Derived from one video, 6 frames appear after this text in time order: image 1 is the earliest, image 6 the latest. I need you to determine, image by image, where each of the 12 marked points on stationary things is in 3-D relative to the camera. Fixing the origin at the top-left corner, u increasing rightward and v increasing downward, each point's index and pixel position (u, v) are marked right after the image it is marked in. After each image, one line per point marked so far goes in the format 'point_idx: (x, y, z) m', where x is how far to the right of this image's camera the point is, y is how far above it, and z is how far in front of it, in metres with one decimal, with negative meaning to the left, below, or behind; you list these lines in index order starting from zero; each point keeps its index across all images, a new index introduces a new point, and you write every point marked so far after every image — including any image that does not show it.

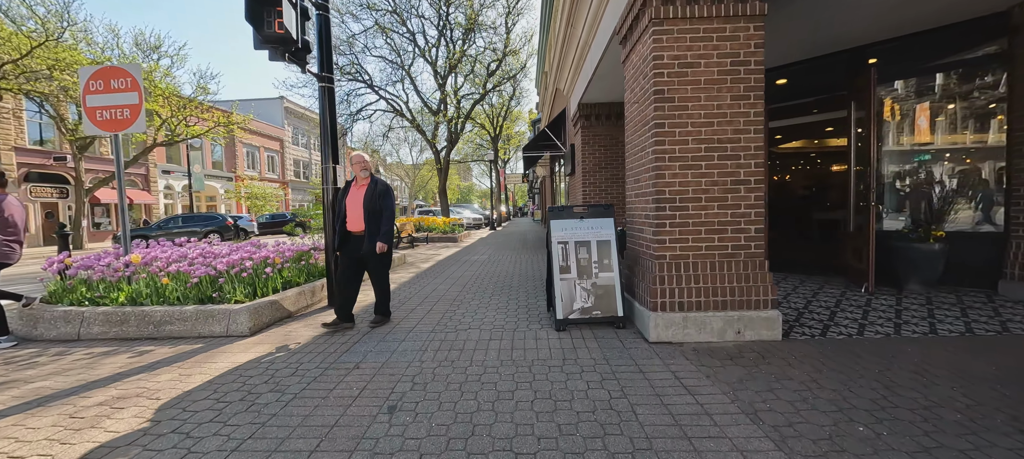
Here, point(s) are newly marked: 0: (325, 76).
0: (-2.7, +2.2, +5.7) m
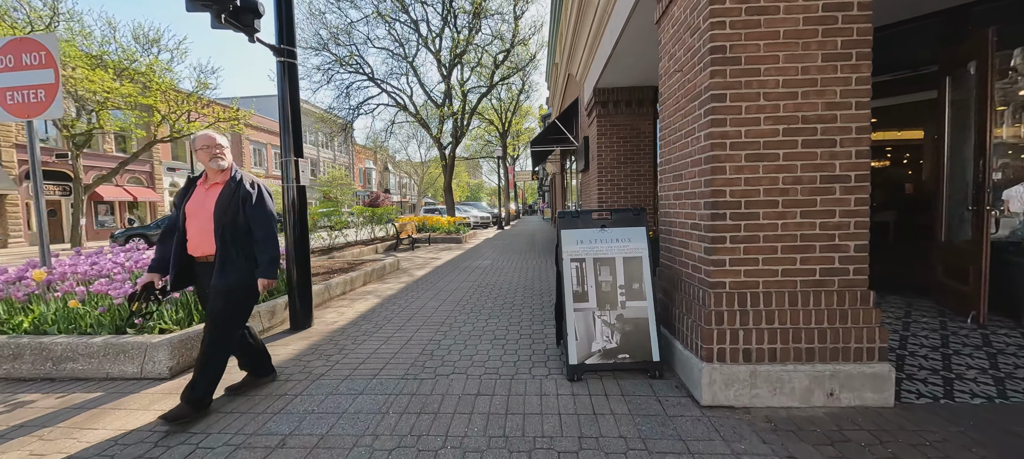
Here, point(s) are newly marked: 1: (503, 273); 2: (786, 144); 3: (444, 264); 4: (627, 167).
0: (-2.6, +2.1, +4.6) m
1: (-0.1, -0.9, +8.9) m
2: (+1.8, +0.6, +2.6) m
3: (-1.7, -0.8, +10.1) m
4: (+2.1, +1.1, +7.4) m
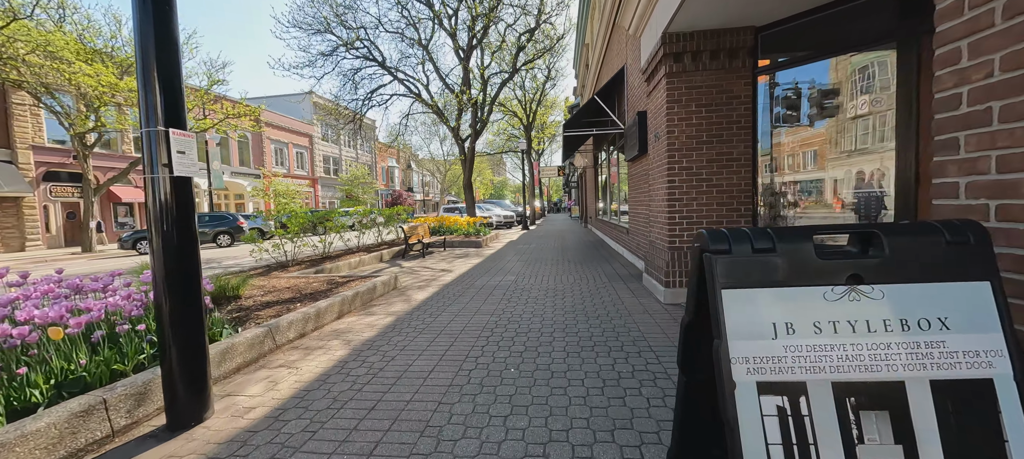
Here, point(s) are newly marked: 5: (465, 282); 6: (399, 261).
0: (-2.4, +1.9, +2.6) m
1: (+0.4, -1.0, +6.7) m
2: (+1.9, +0.4, +0.4) m
3: (-1.2, -1.0, +8.0) m
4: (+2.5, +1.0, +5.1) m
5: (-0.9, -1.0, +7.6) m
6: (-3.1, -0.9, +11.0) m
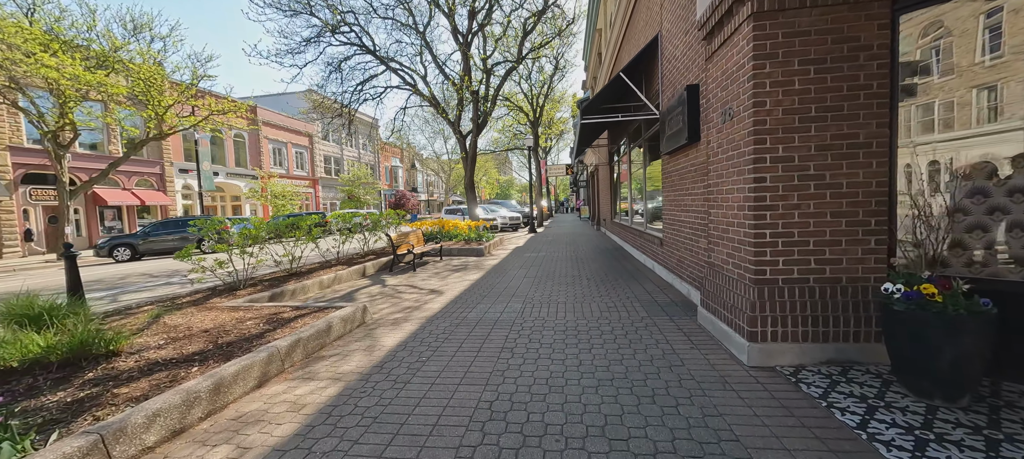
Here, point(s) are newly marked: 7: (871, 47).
0: (-2.4, +1.7, +0.9) m
1: (+0.4, -1.2, +5.0) m
2: (+1.9, +0.2, -1.4) m
3: (-1.1, -1.2, +6.3) m
4: (+2.5, +0.8, +3.3) m
5: (-0.8, -1.2, +5.9) m
6: (-3.0, -1.1, +9.3) m
7: (+2.9, +1.5, +3.2) m
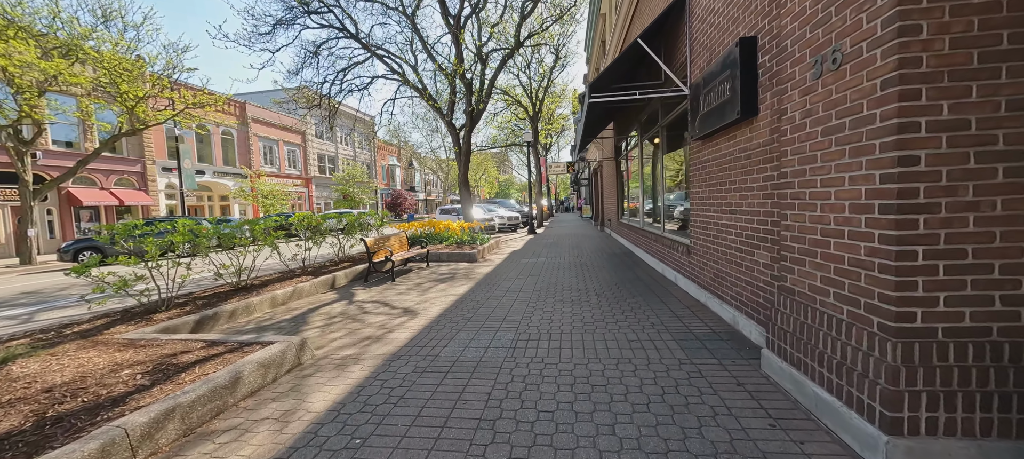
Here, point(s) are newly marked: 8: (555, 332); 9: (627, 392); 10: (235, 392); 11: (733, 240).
0: (-2.5, +1.6, -0.5) m
1: (+0.3, -1.3, +3.6) m
2: (+1.8, +0.1, -2.8) m
3: (-1.2, -1.3, +4.9) m
4: (+2.4, +0.7, +1.9) m
5: (-0.9, -1.3, +4.5) m
6: (-3.1, -1.2, +7.9) m
7: (+2.7, +1.4, +1.9) m
8: (+0.5, -1.2, +4.5) m
9: (+0.9, -1.3, +3.1) m
10: (-2.2, -1.3, +3.2) m
11: (+2.3, -0.1, +4.2) m
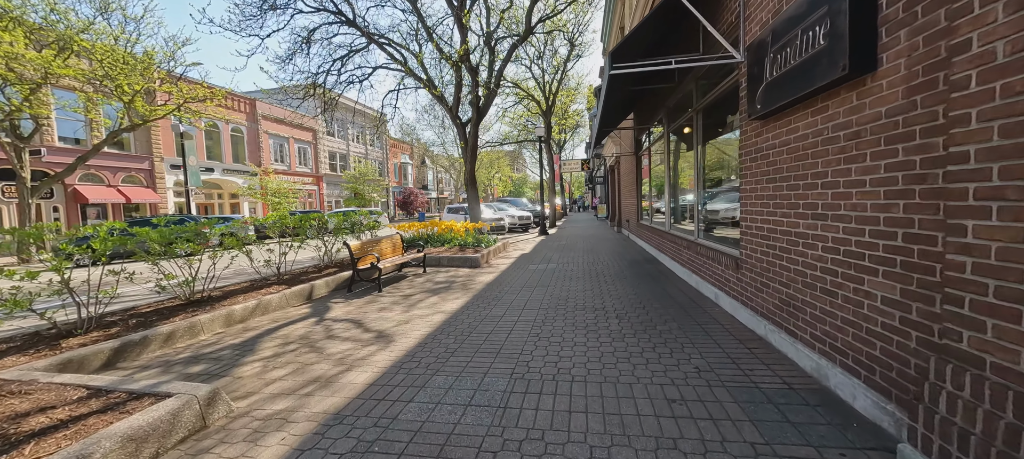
0: (-2.8, +1.5, -1.6) m
1: (+0.2, -1.4, +2.4) m
2: (+1.4, 0.0, -4.1) m
3: (-1.2, -1.3, +3.7) m
4: (+2.3, +0.6, +0.6) m
5: (-1.0, -1.4, +3.3) m
6: (-3.0, -1.2, +6.8) m
7: (+2.6, +1.3, +0.6) m
8: (+0.4, -1.3, +3.3) m
9: (+0.7, -1.4, +1.8) m
10: (-2.3, -1.4, +2.1) m
11: (+2.3, -0.2, +3.0) m
